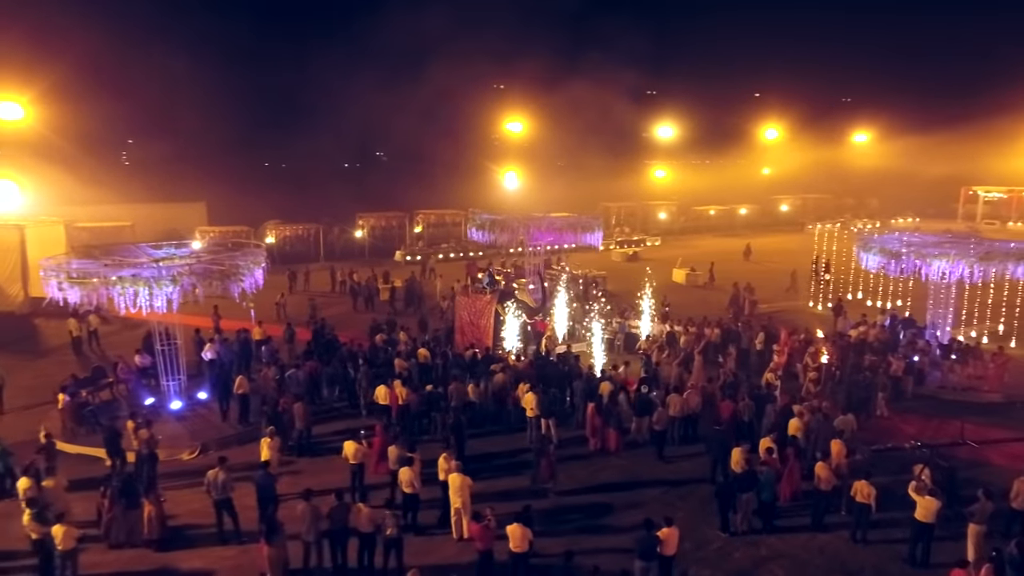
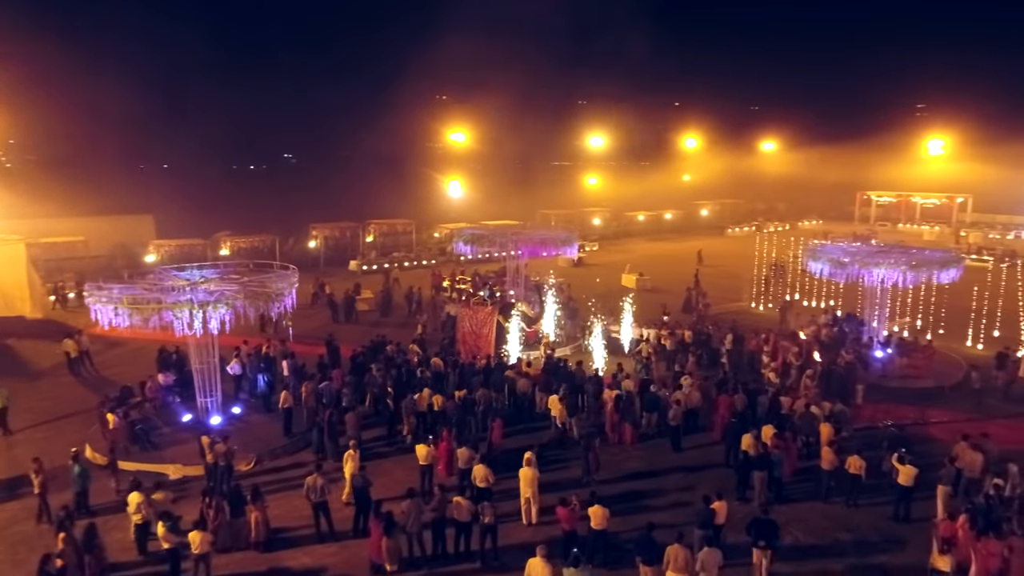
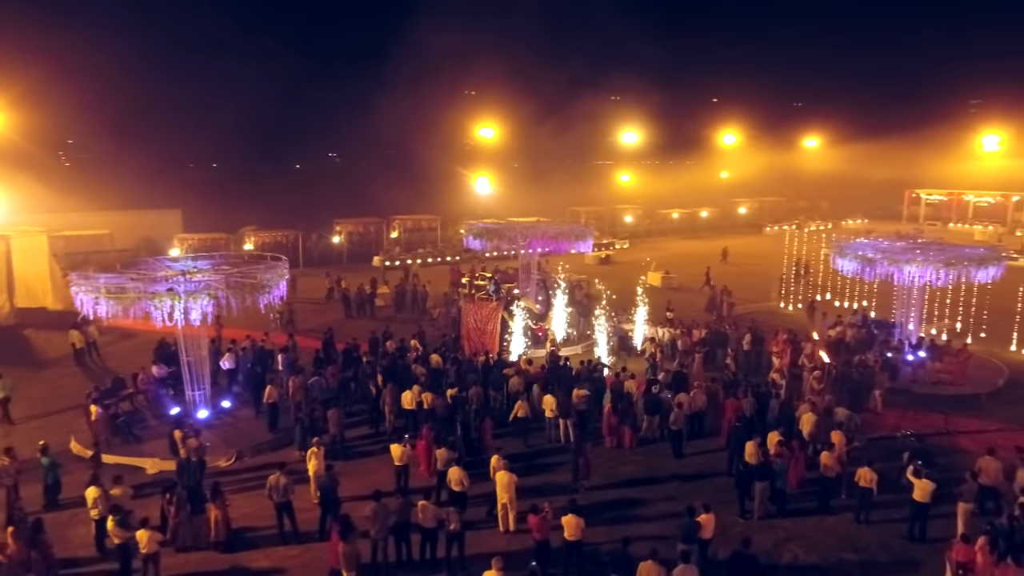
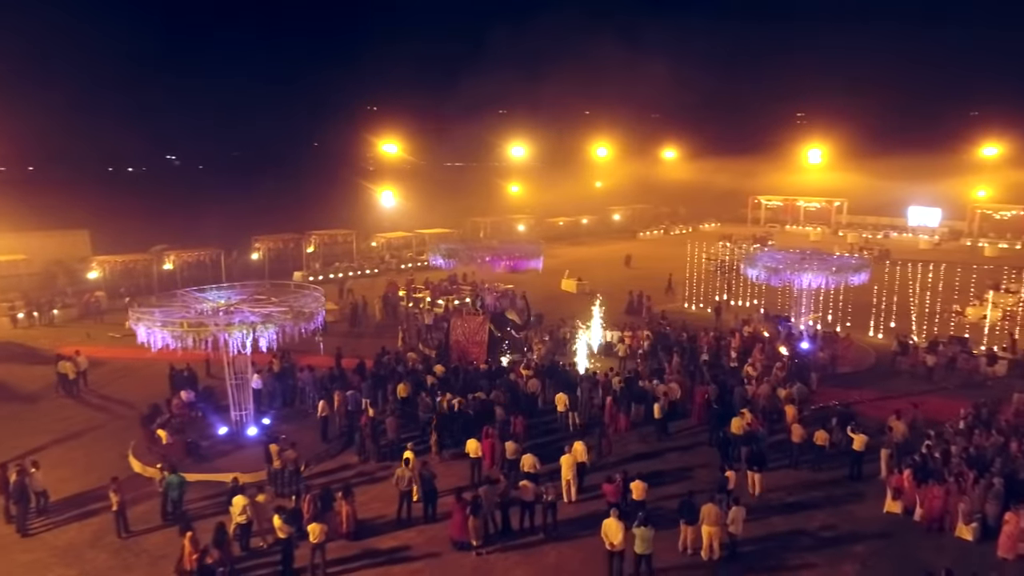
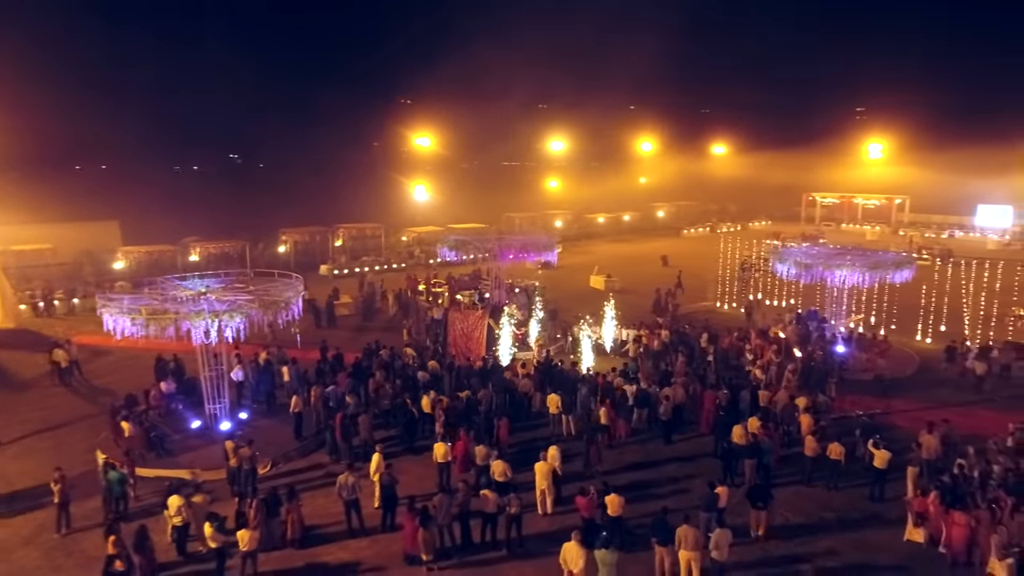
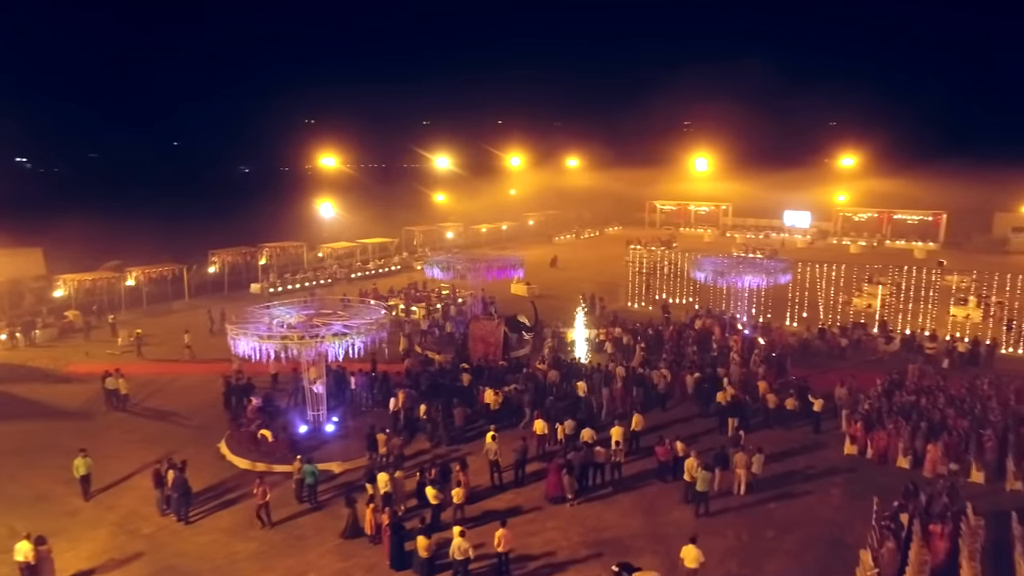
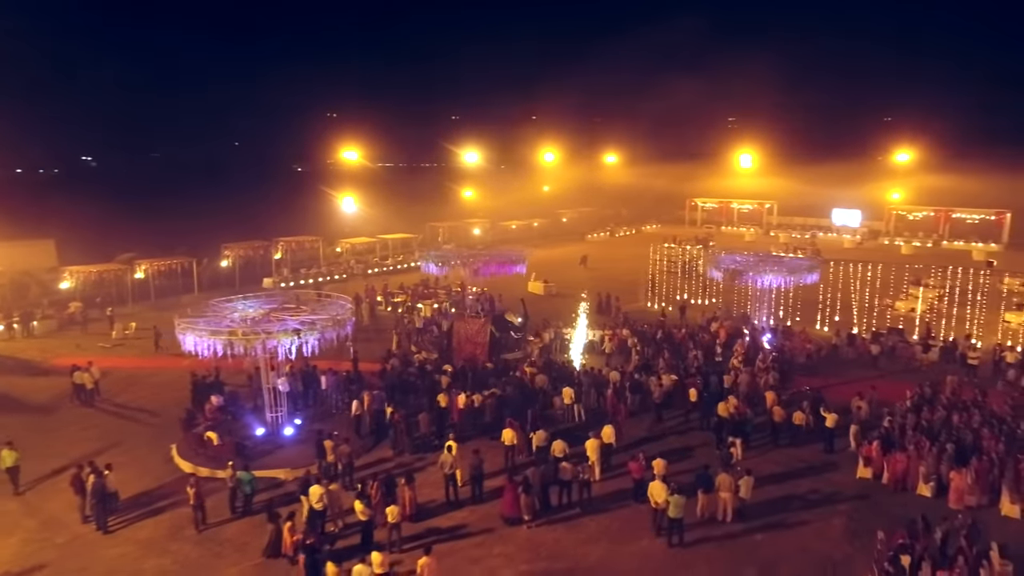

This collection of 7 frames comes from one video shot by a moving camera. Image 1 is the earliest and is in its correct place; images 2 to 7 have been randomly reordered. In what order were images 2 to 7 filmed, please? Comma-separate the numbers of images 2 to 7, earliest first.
3, 2, 5, 4, 7, 6
